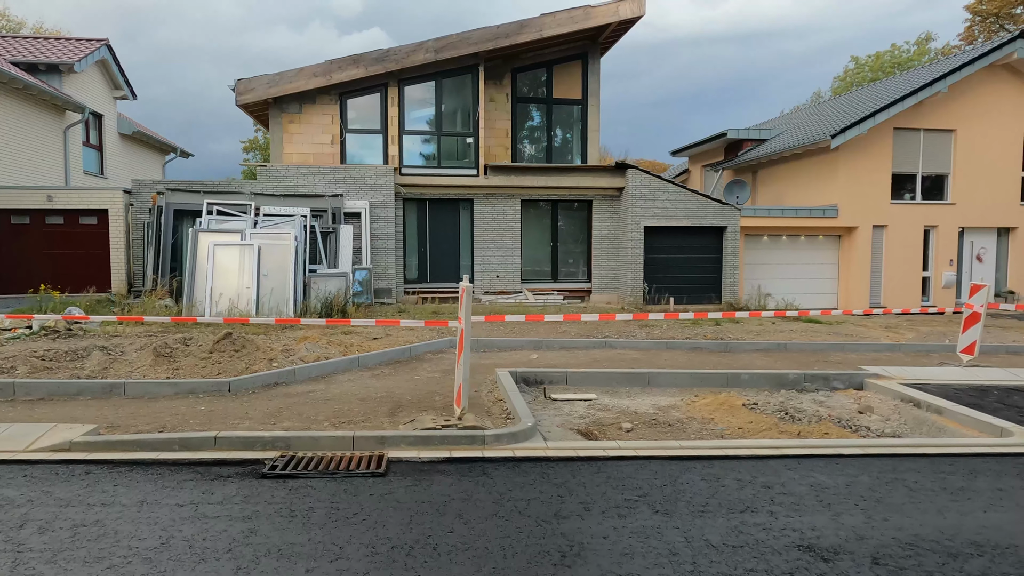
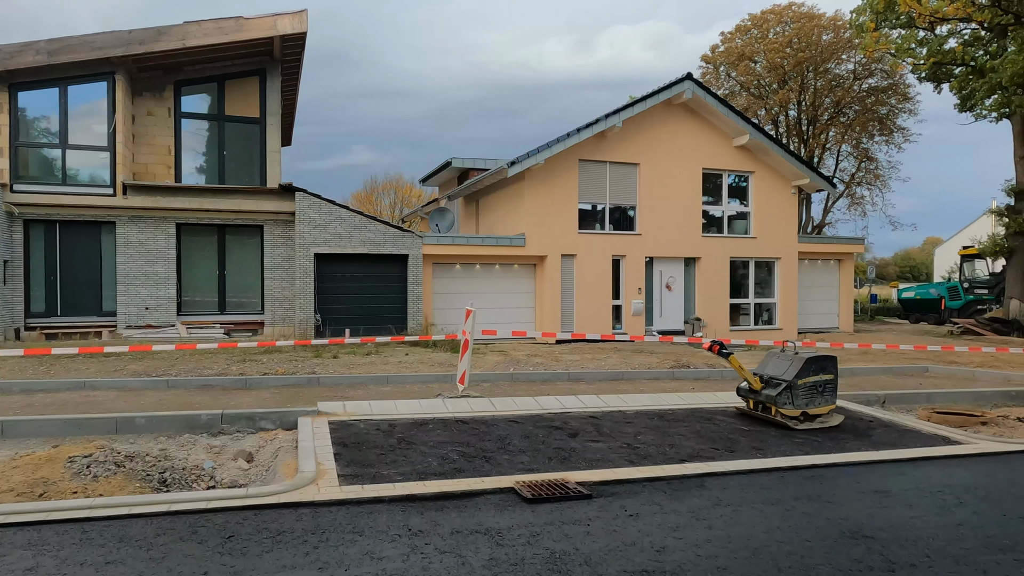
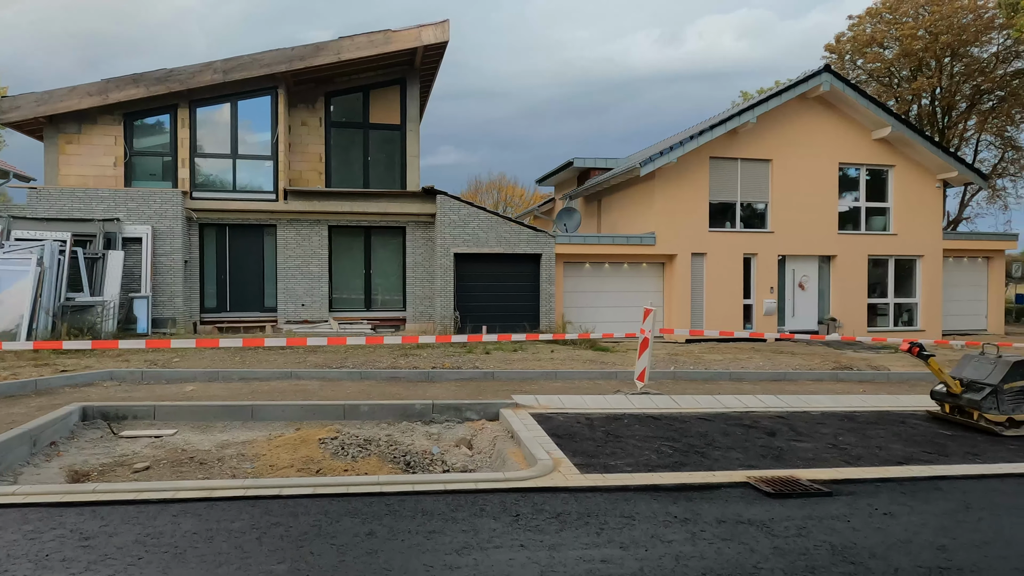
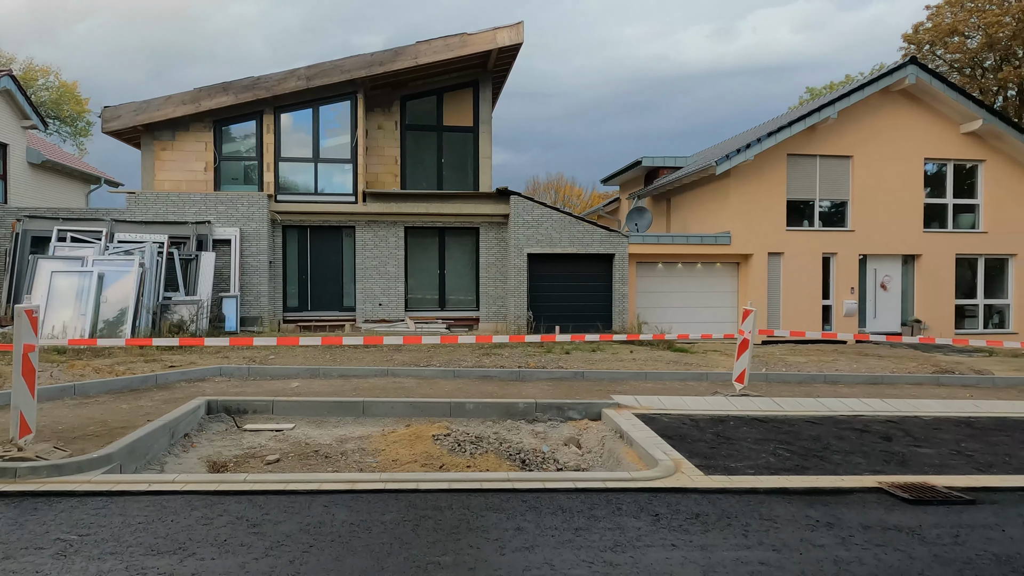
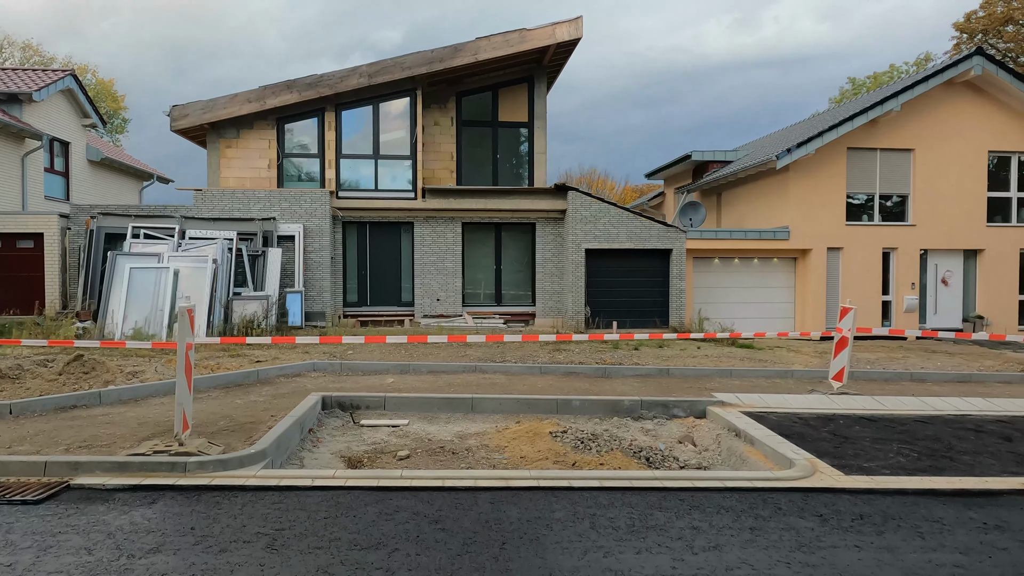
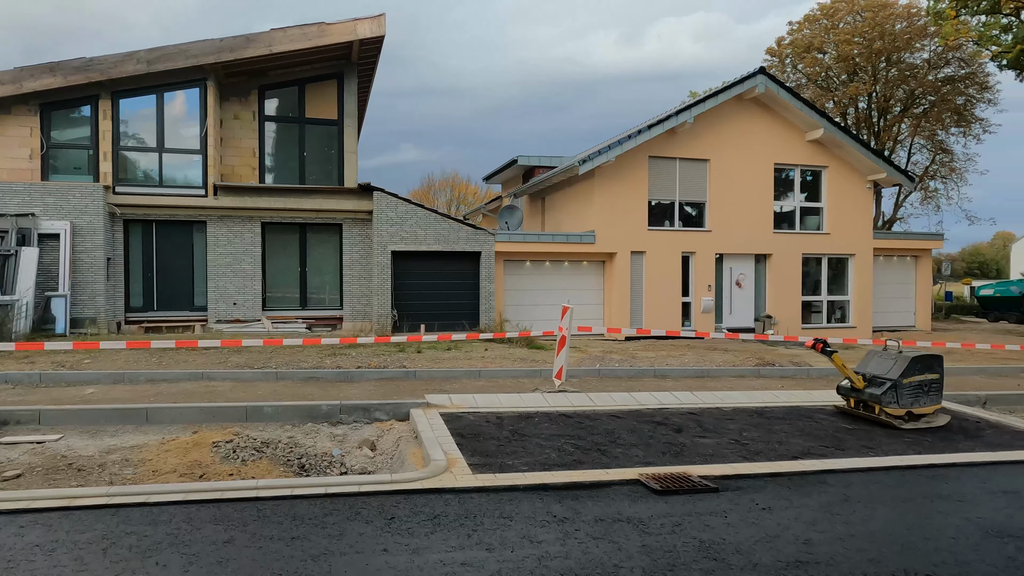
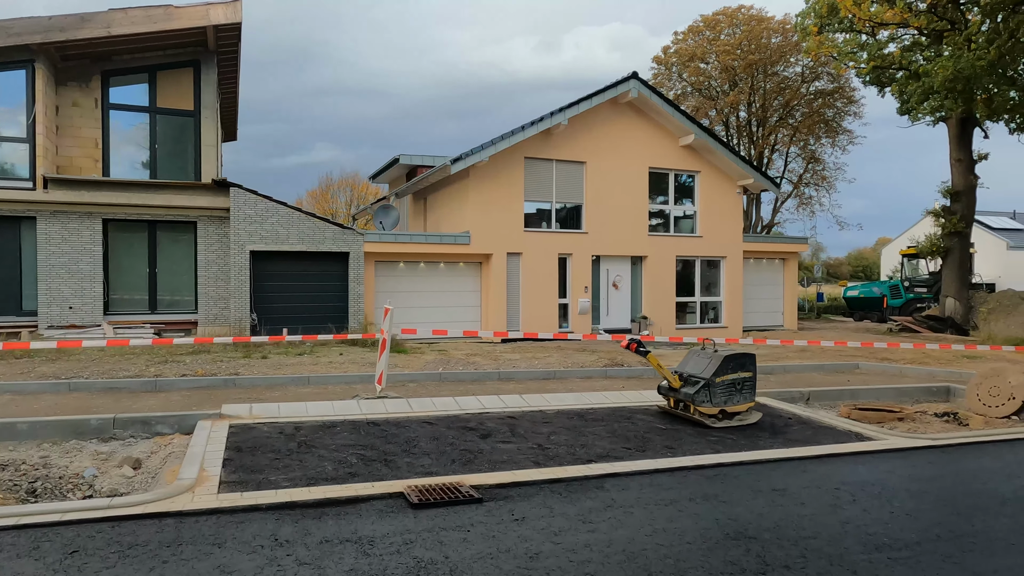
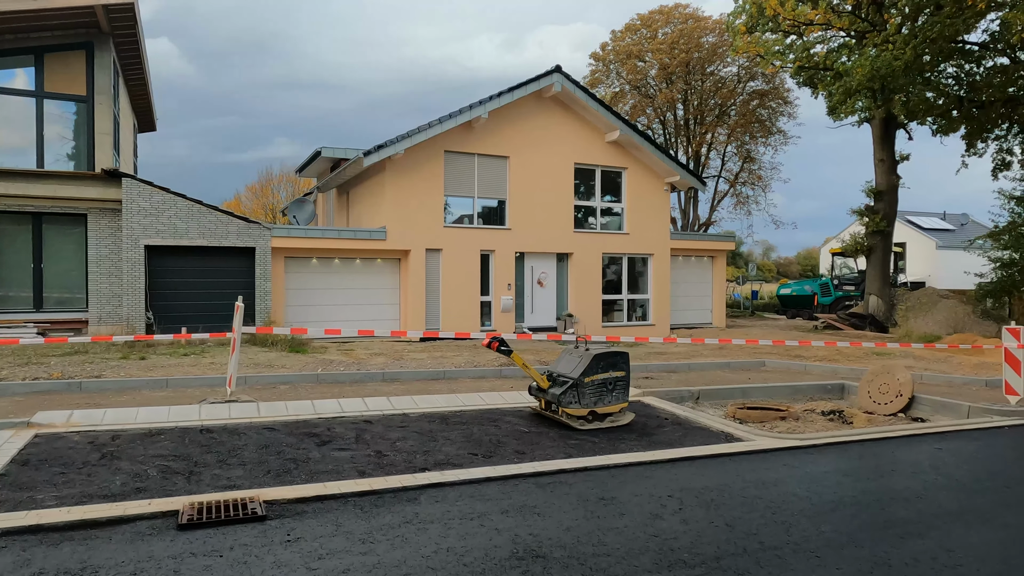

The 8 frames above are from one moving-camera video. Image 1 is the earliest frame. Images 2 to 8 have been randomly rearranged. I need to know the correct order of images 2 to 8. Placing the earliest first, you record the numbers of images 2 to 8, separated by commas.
5, 4, 3, 6, 2, 7, 8
